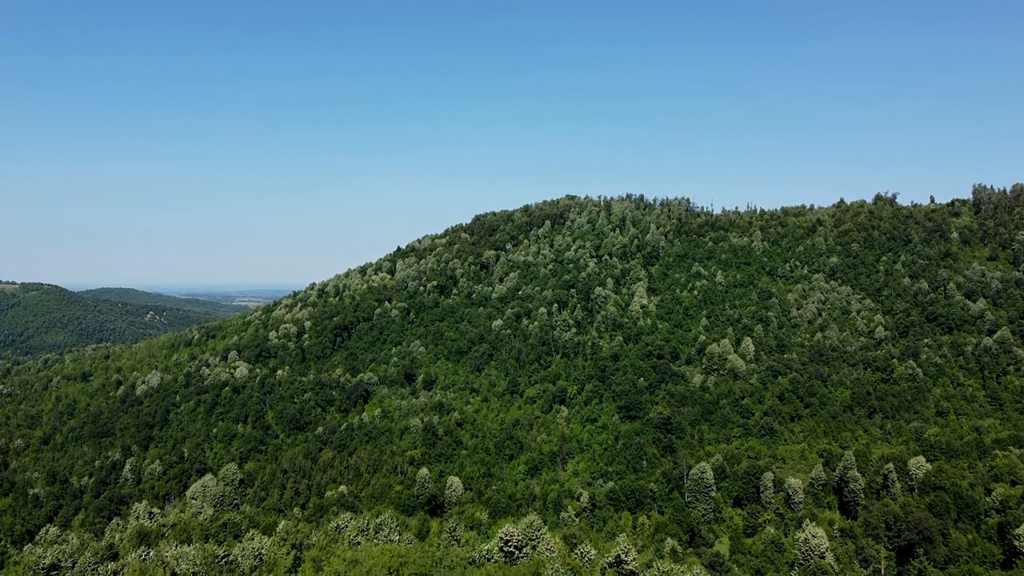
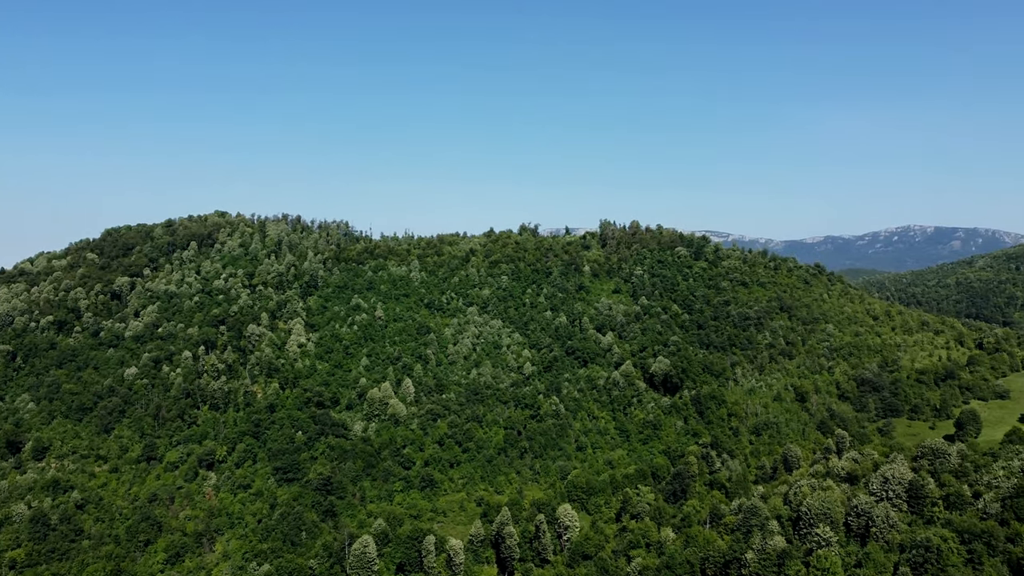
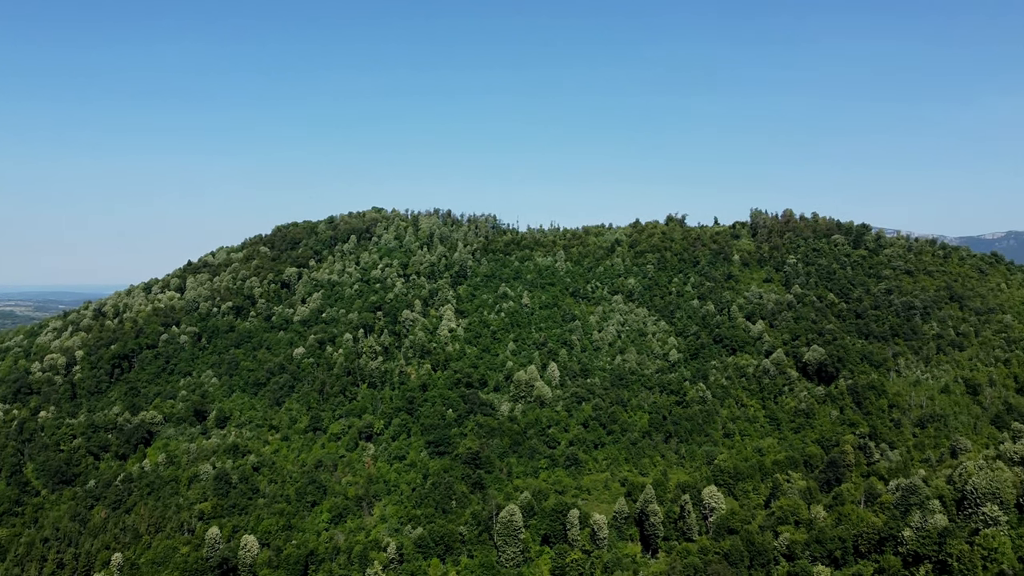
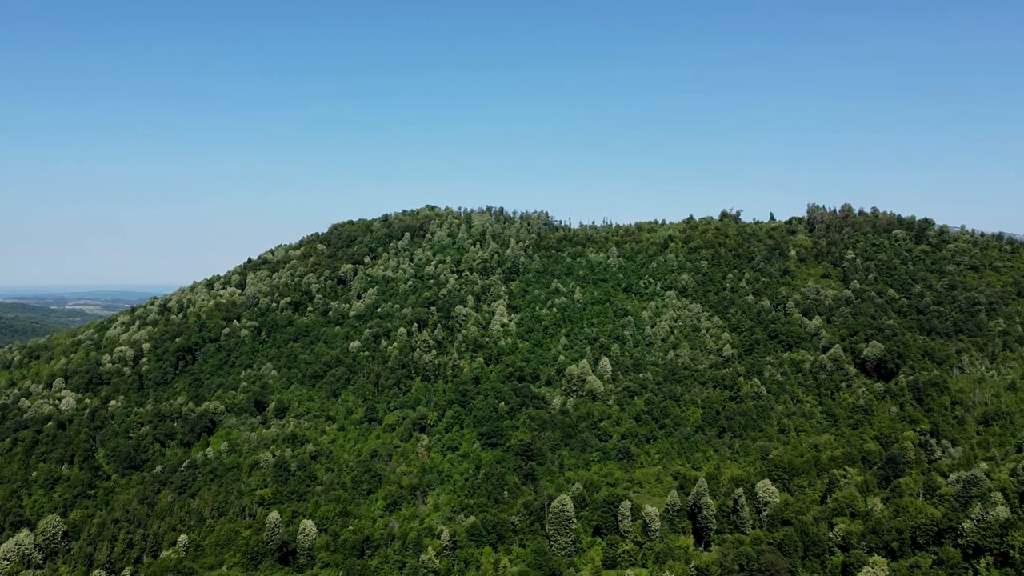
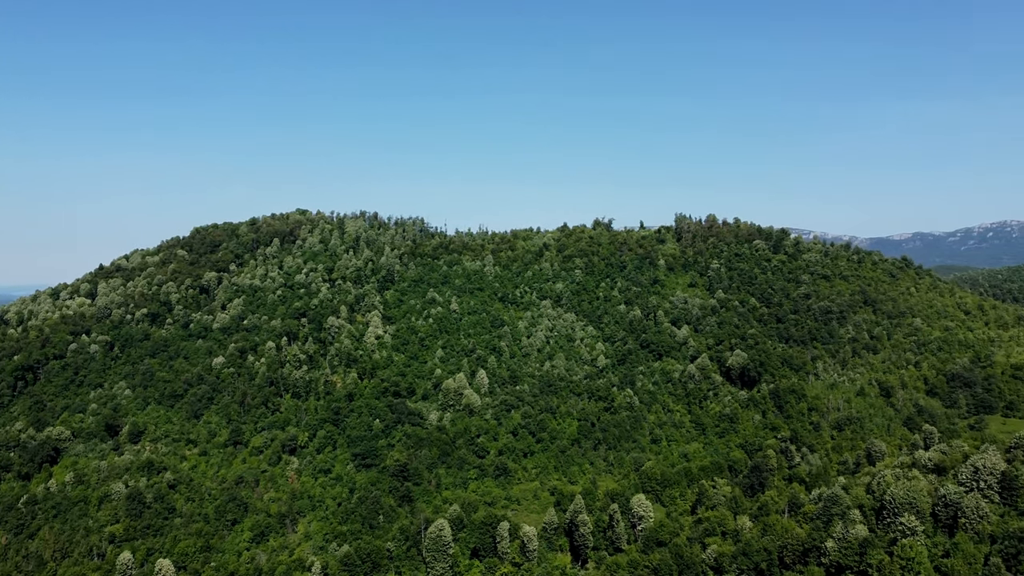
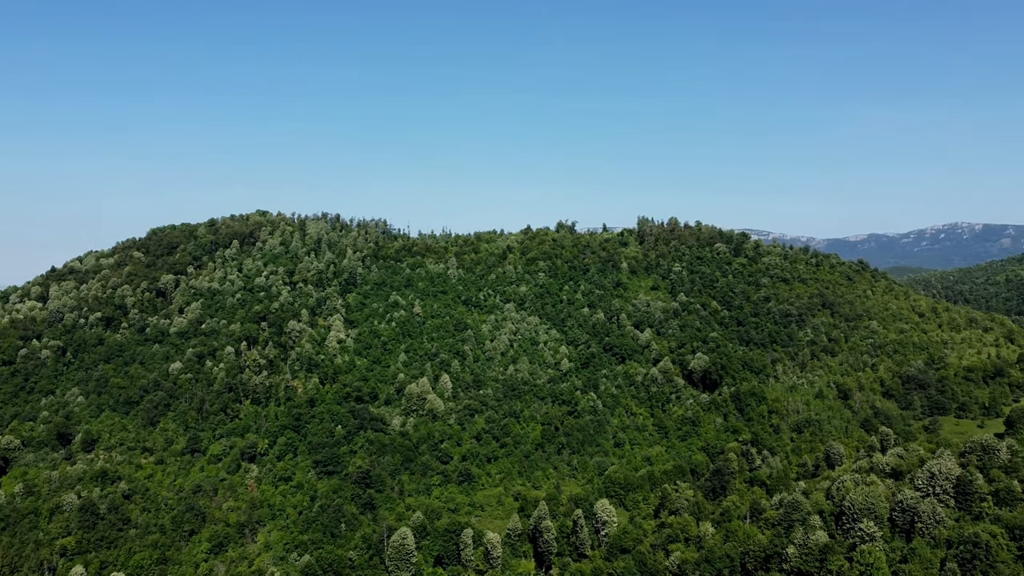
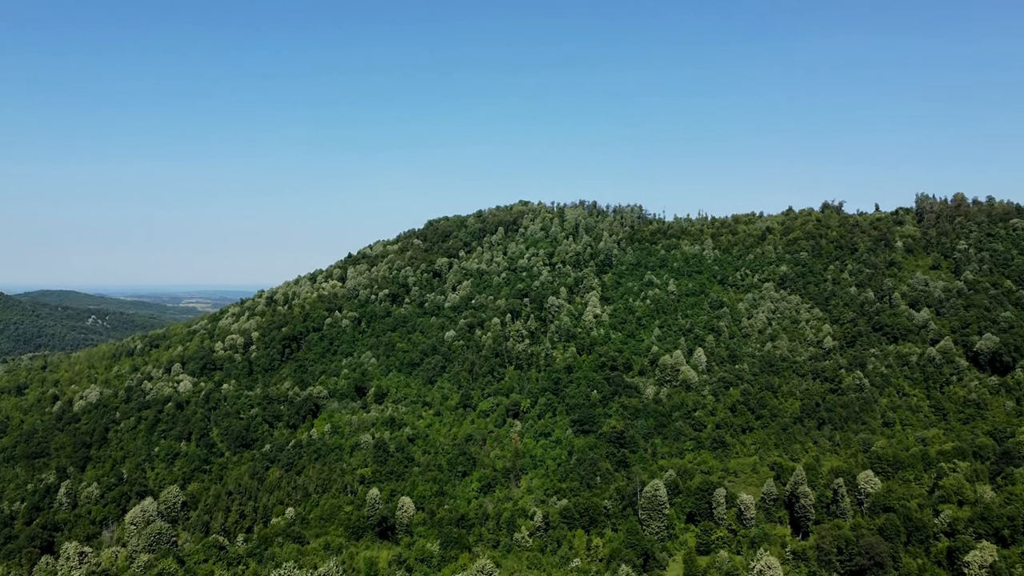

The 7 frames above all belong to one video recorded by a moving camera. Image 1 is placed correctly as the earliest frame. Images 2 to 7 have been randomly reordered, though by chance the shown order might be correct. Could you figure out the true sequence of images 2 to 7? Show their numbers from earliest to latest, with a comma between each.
7, 4, 3, 5, 6, 2
